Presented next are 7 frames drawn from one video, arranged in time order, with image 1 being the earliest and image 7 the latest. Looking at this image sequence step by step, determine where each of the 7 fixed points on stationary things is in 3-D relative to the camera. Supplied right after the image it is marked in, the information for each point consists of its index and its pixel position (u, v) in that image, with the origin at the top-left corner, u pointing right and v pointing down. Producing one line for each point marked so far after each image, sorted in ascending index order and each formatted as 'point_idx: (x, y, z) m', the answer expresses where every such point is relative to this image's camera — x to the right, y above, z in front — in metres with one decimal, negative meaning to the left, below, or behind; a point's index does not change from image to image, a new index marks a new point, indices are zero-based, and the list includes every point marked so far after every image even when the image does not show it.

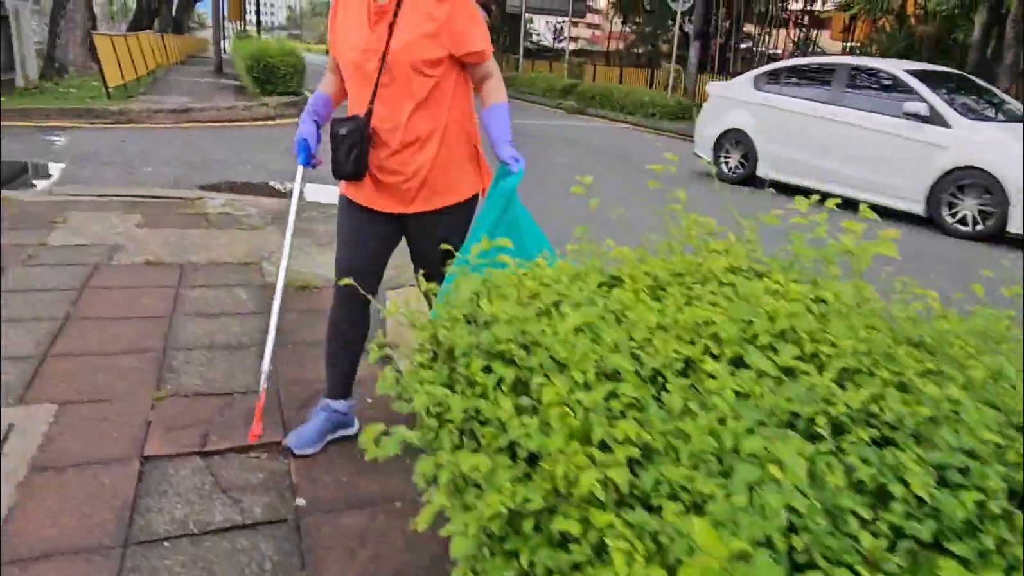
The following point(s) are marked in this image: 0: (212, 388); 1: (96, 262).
0: (-1.2, -0.4, +2.9) m
1: (-2.4, +0.2, +4.3) m
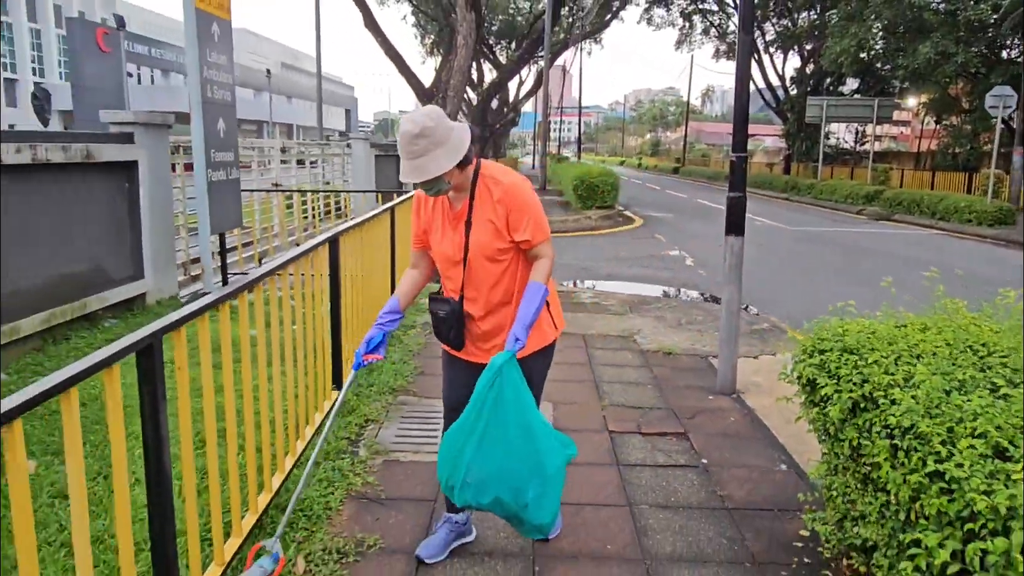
0: (+0.8, -0.7, +4.8) m
1: (+0.2, -0.4, +6.5) m
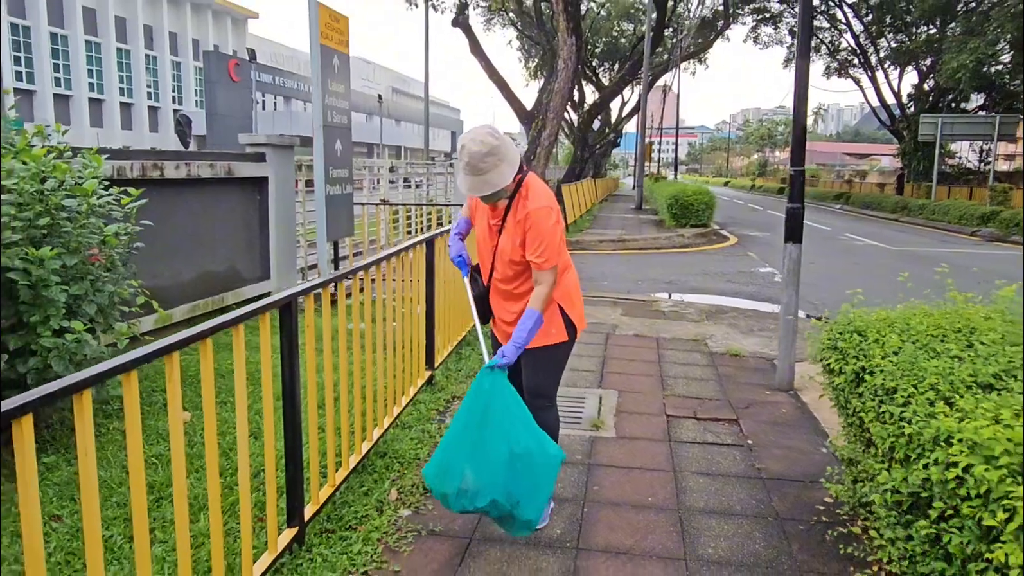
0: (+1.3, -0.8, +5.2) m
1: (+0.9, -0.4, +7.1) m
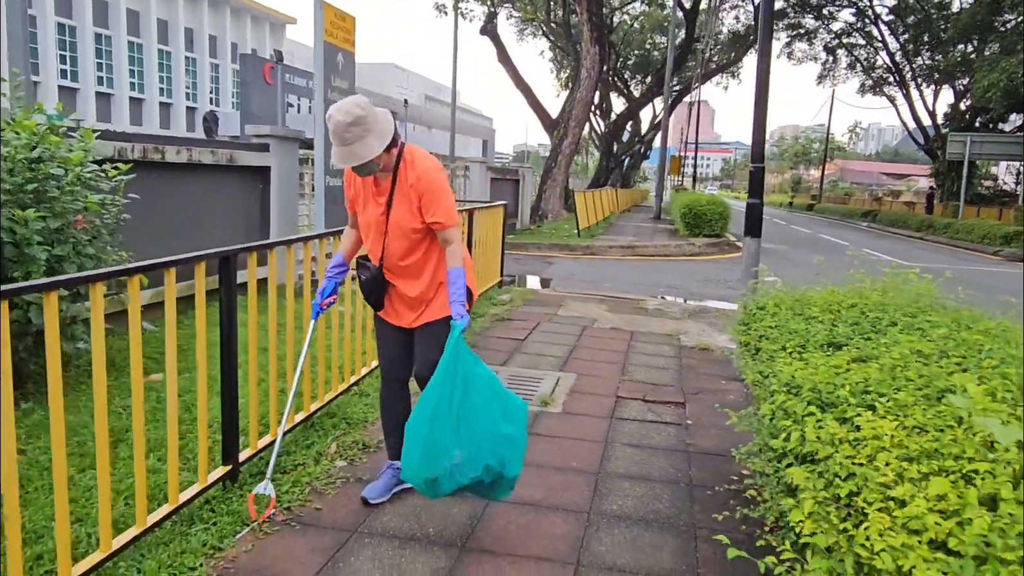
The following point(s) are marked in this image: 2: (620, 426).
0: (+1.0, -0.7, +5.4) m
1: (+0.7, -0.4, +7.3) m
2: (+0.6, -0.8, +4.4) m
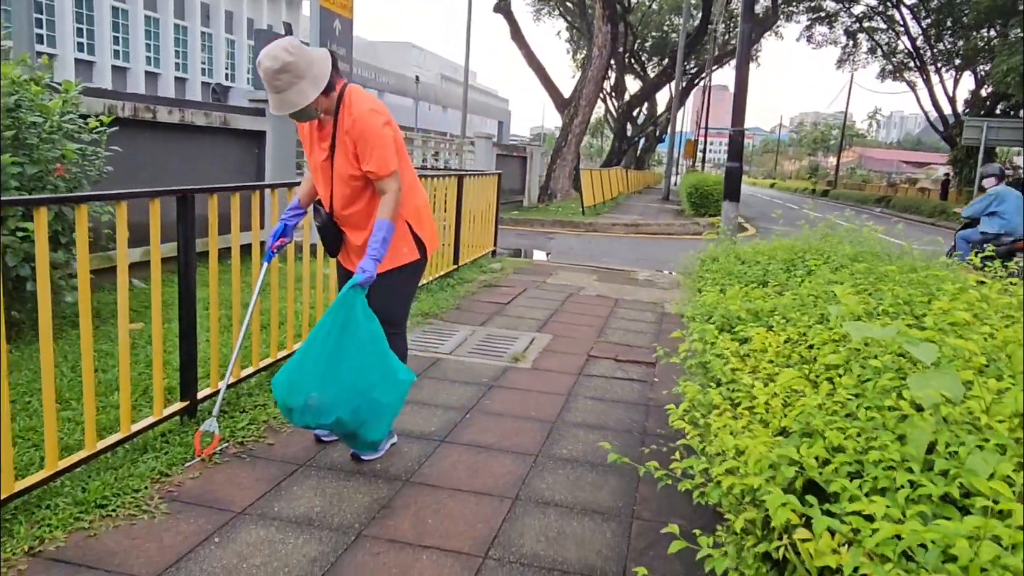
0: (+0.8, -0.4, +5.4) m
1: (+0.6, 0.0, +7.3) m
2: (+0.4, -0.6, +4.4) m
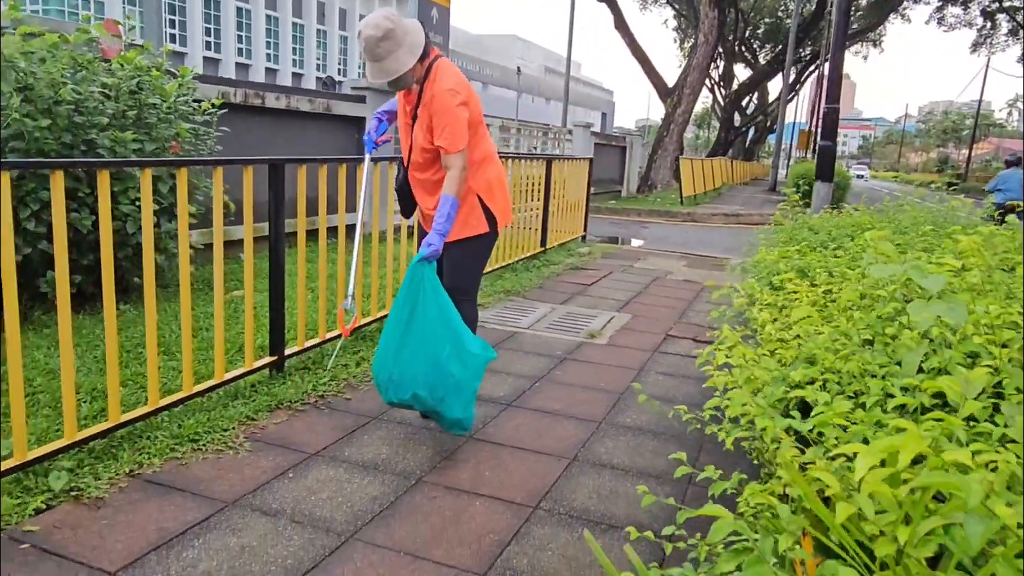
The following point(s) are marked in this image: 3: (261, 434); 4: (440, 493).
0: (+1.4, -0.3, +5.4) m
1: (+1.5, +0.1, +7.2) m
2: (+0.9, -0.4, +4.4) m
3: (-1.0, -0.6, +2.9) m
4: (-0.2, -0.7, +2.5) m
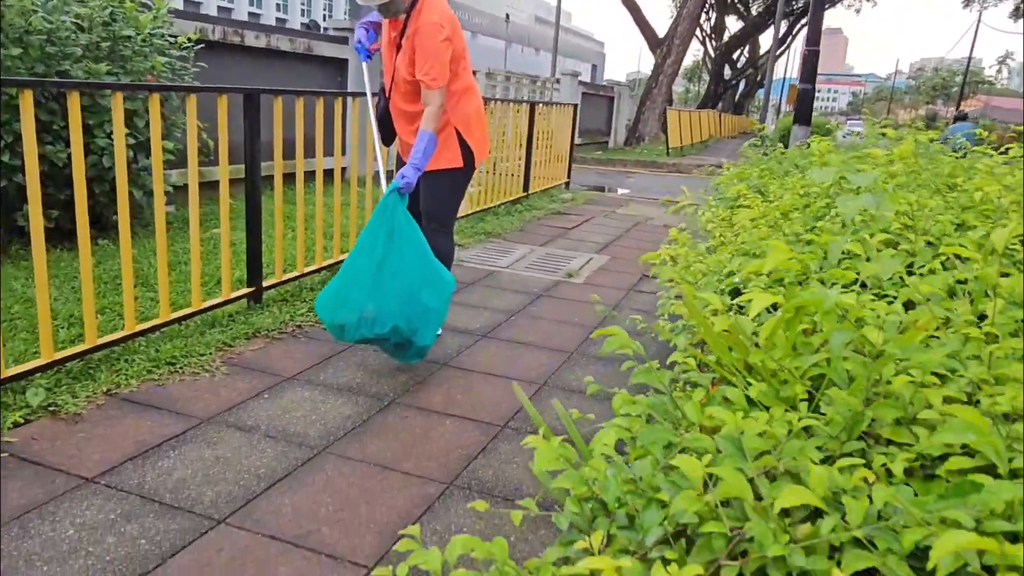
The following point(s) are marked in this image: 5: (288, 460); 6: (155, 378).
0: (+1.2, +0.2, +5.4) m
1: (+1.3, +0.7, +7.3) m
2: (+0.8, -0.1, +4.5) m
3: (-1.1, -0.3, +3.0) m
4: (-0.4, -0.4, +2.6) m
5: (-0.7, -0.5, +2.2) m
6: (-1.3, -0.3, +2.7) m
